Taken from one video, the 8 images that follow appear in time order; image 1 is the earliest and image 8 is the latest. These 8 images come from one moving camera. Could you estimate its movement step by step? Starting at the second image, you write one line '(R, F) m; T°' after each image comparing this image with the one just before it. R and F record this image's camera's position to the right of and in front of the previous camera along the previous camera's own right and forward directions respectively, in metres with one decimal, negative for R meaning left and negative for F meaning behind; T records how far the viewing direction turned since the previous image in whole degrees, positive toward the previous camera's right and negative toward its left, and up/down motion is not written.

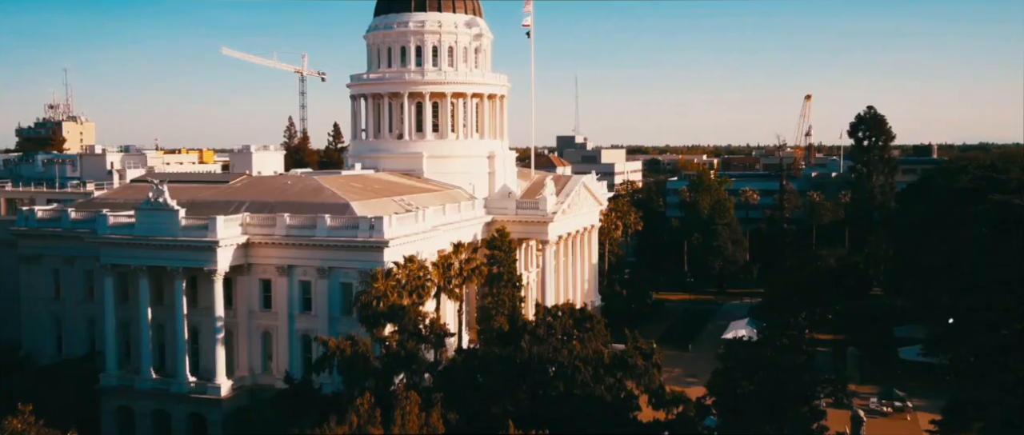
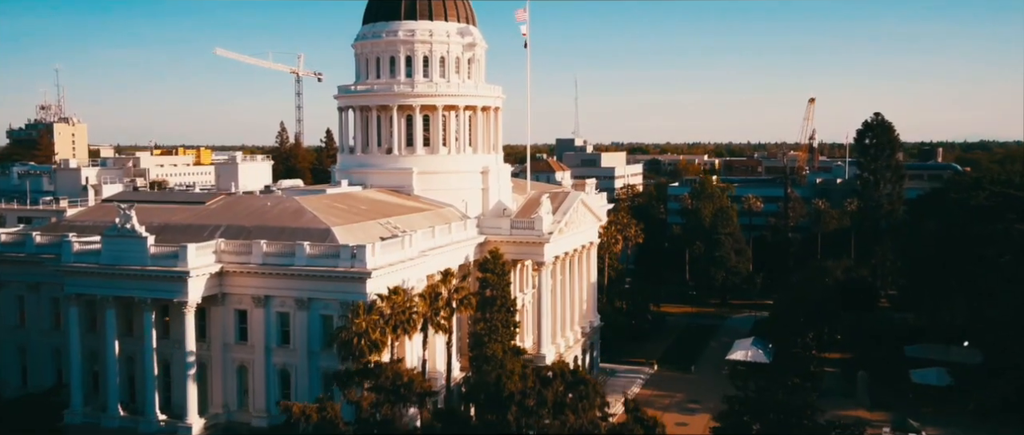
(+0.4, +2.8) m; 0°
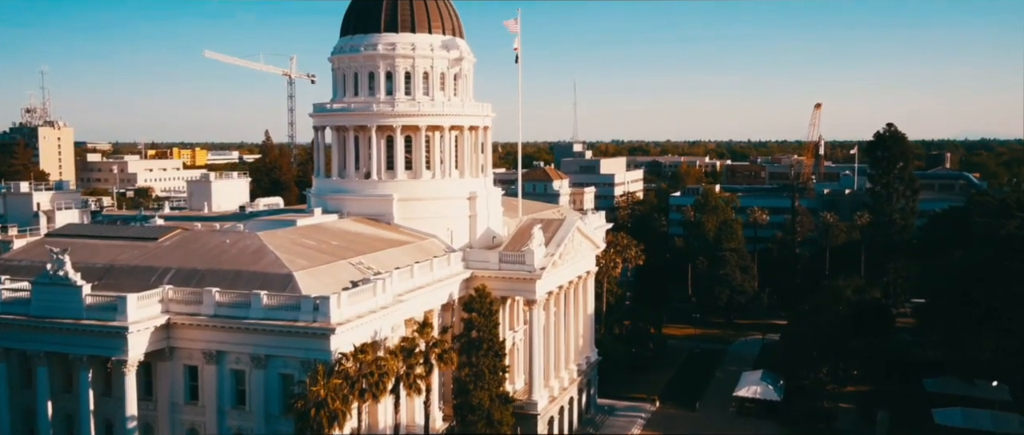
(+0.6, +4.7) m; 0°
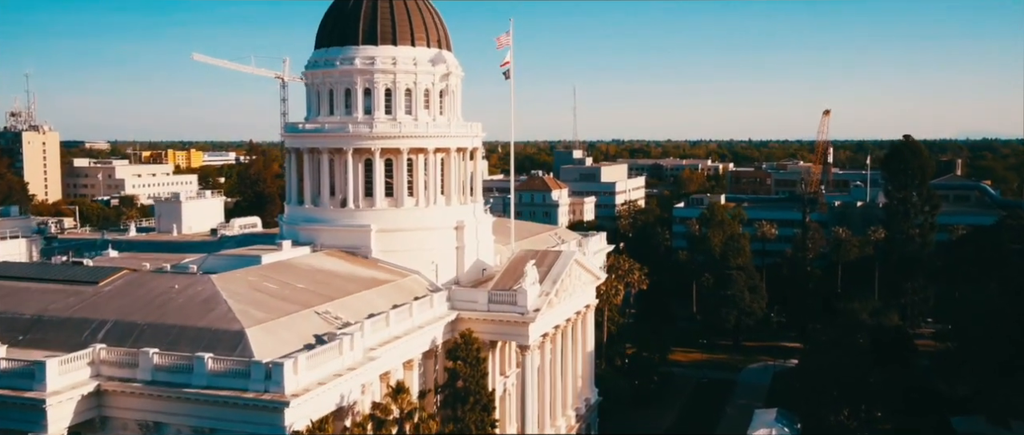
(+0.5, +5.1) m; 0°
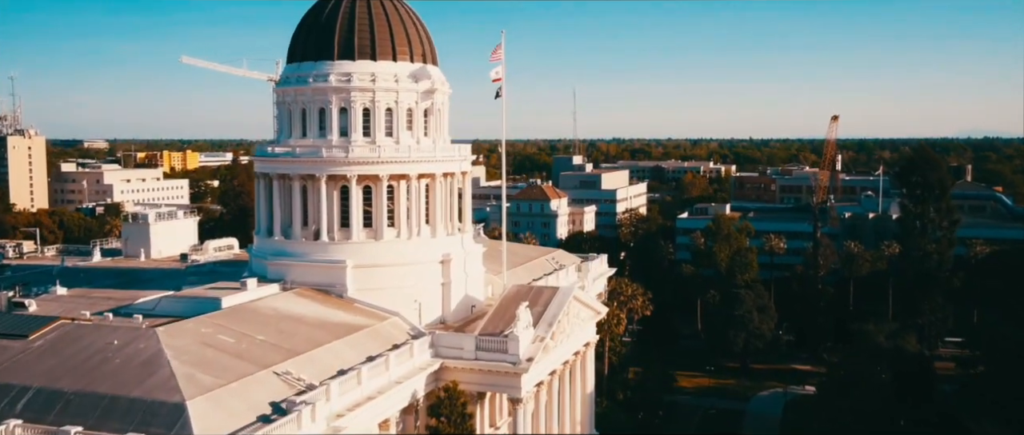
(+0.4, +4.6) m; 0°
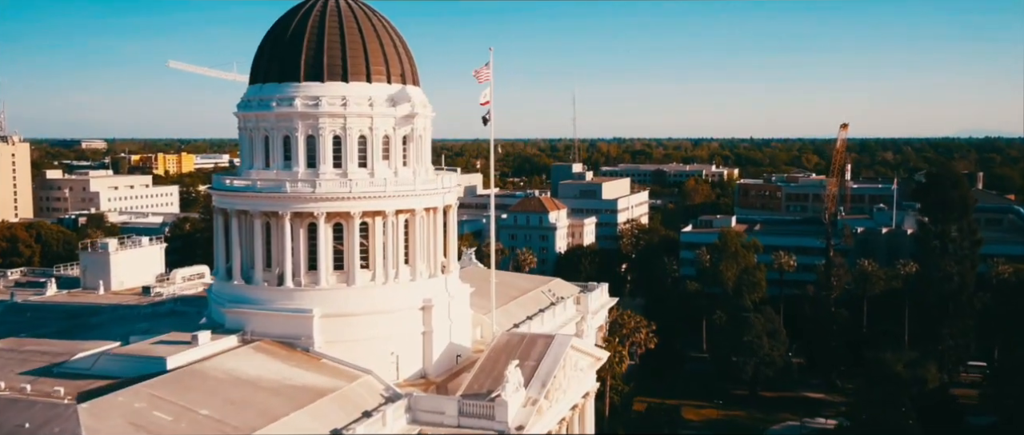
(+0.5, +4.9) m; 0°
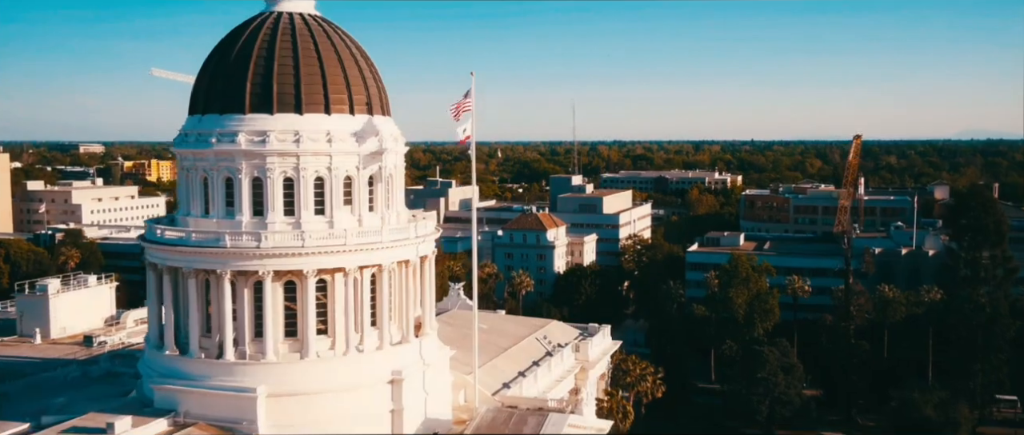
(+0.5, +6.2) m; 0°
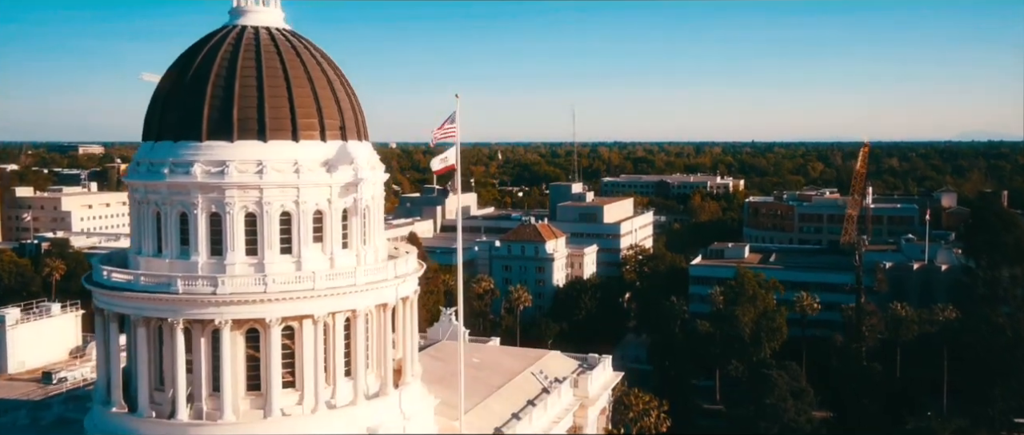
(+0.3, +3.5) m; 0°
